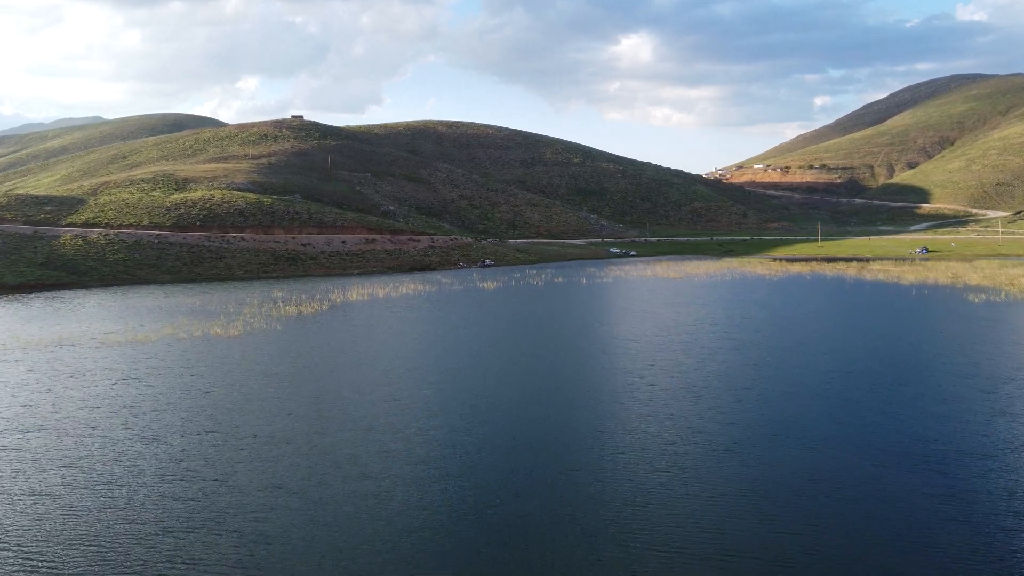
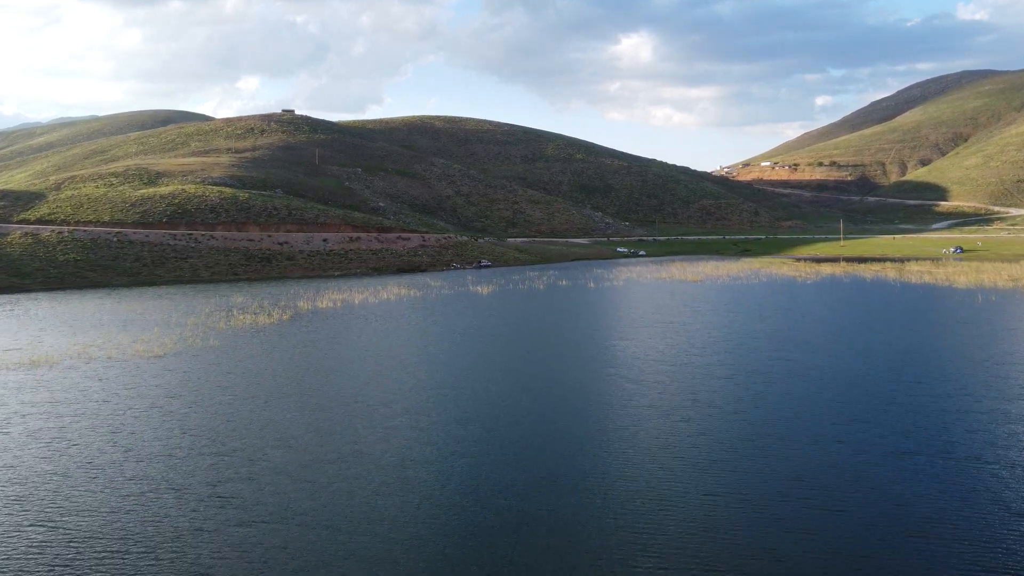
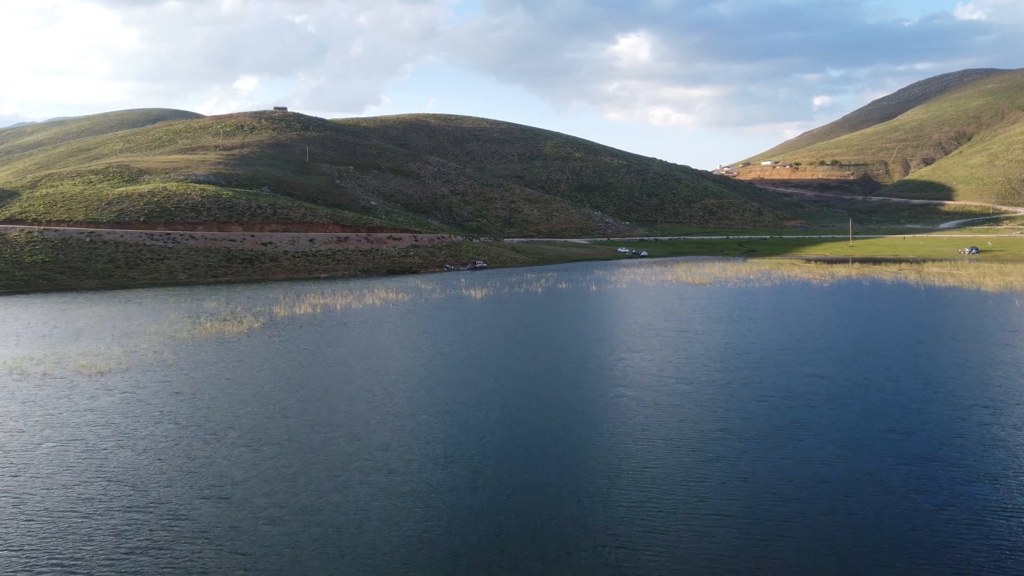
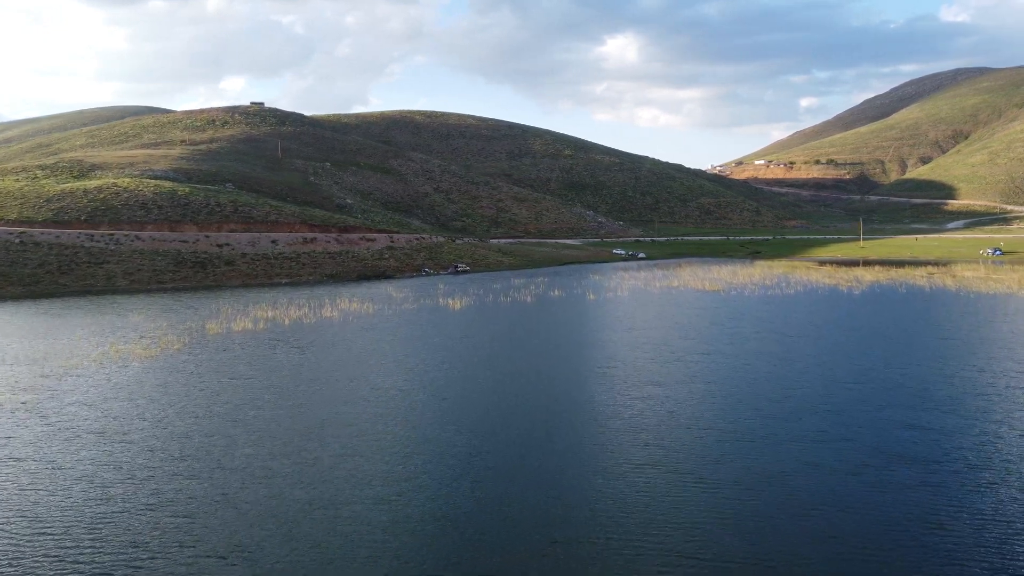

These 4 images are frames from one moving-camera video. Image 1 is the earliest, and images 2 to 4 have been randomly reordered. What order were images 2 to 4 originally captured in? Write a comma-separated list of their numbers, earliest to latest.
2, 3, 4
